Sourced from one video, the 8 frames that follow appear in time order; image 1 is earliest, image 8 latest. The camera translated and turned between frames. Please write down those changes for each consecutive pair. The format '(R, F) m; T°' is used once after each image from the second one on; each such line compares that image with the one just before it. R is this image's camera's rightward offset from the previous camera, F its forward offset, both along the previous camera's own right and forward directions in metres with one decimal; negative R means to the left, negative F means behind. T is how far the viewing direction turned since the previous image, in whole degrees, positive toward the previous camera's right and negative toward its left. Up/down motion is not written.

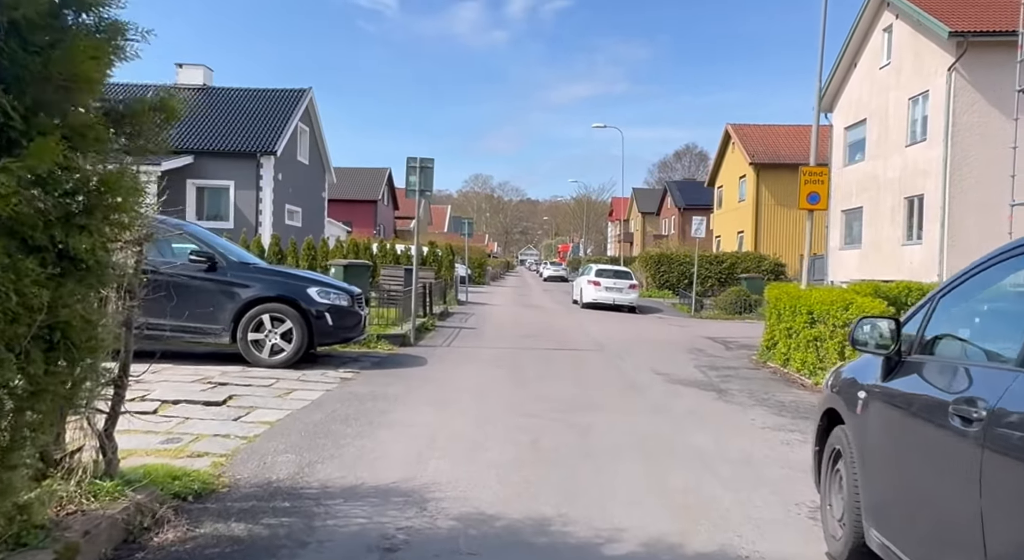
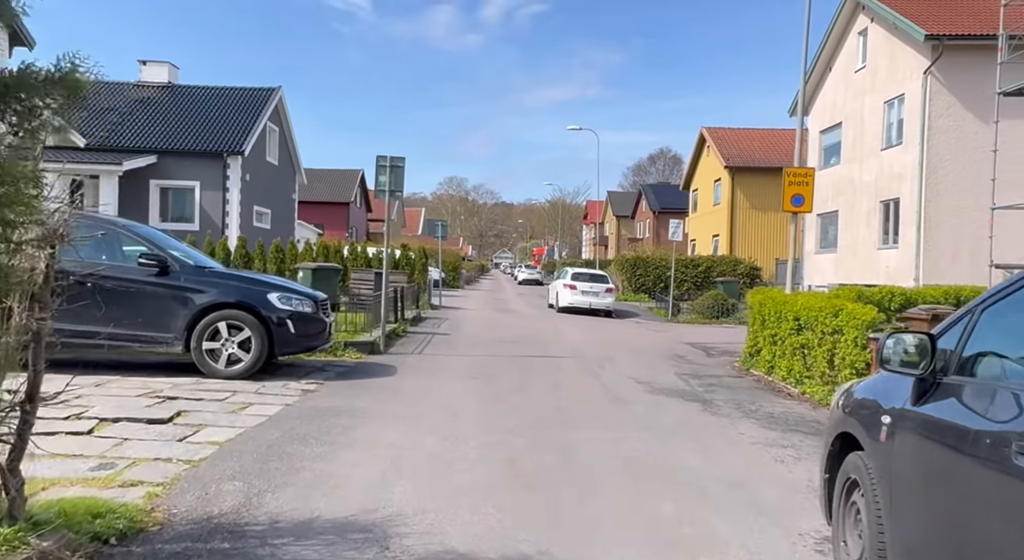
(0.0, +0.5) m; +2°
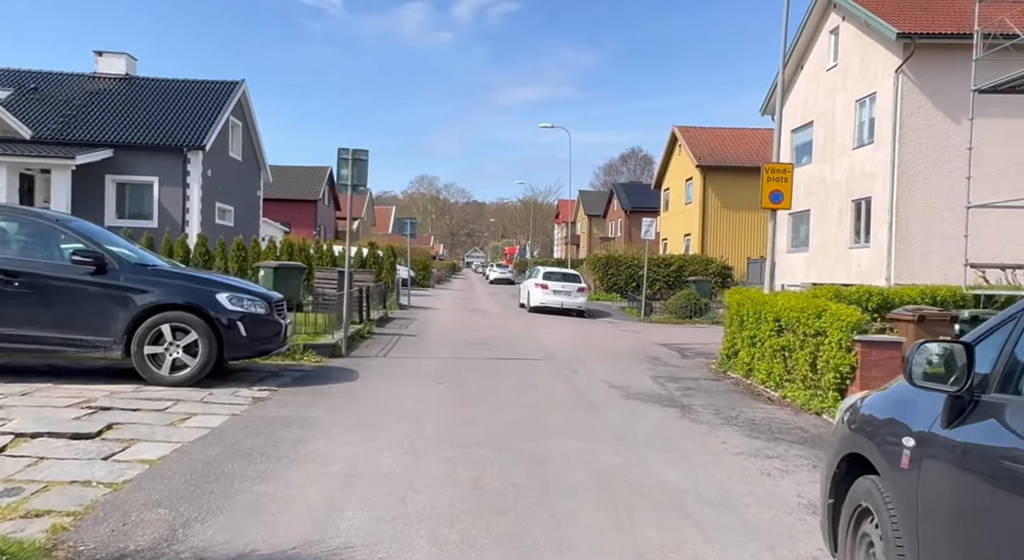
(0.0, +0.6) m; +2°
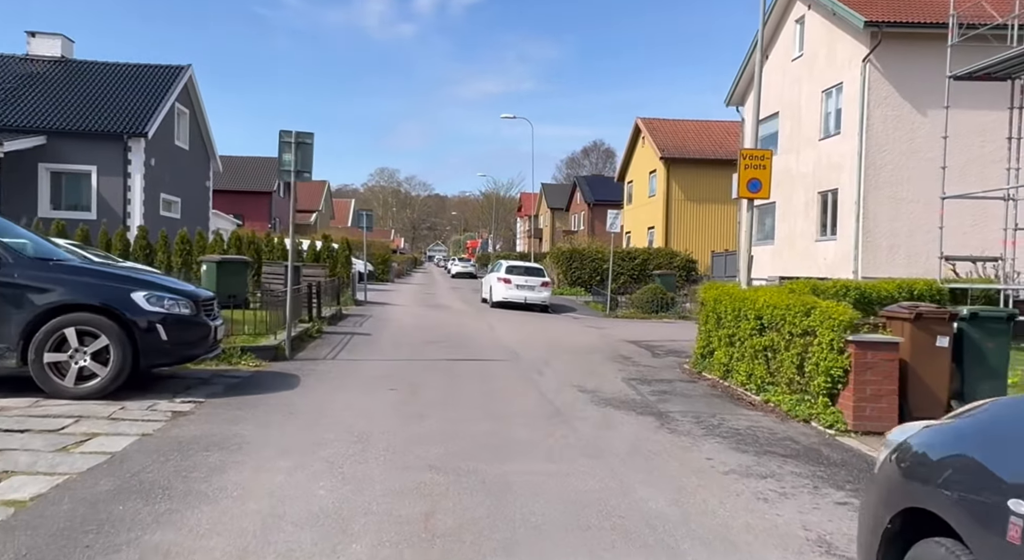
(0.0, +0.9) m; +3°
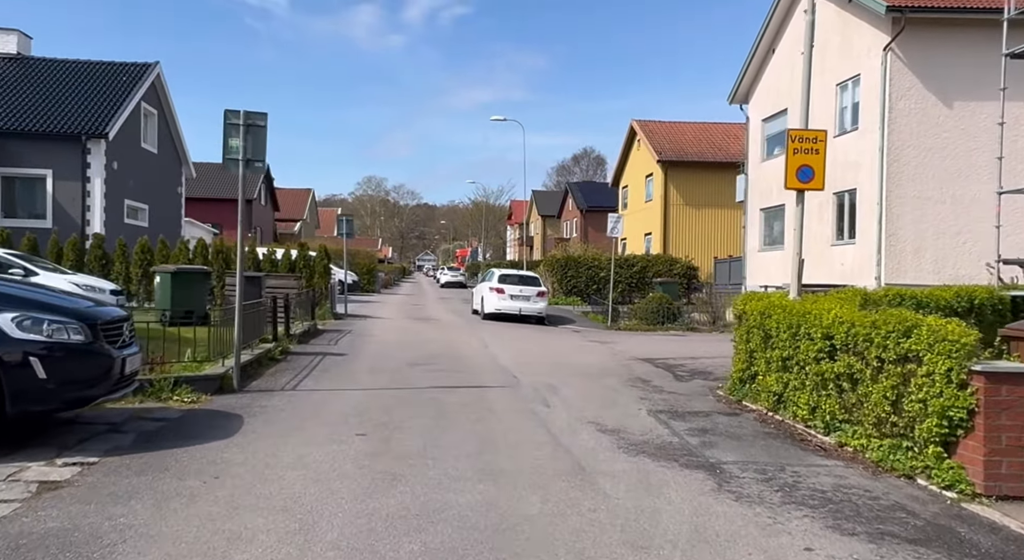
(-0.1, +2.0) m; +1°
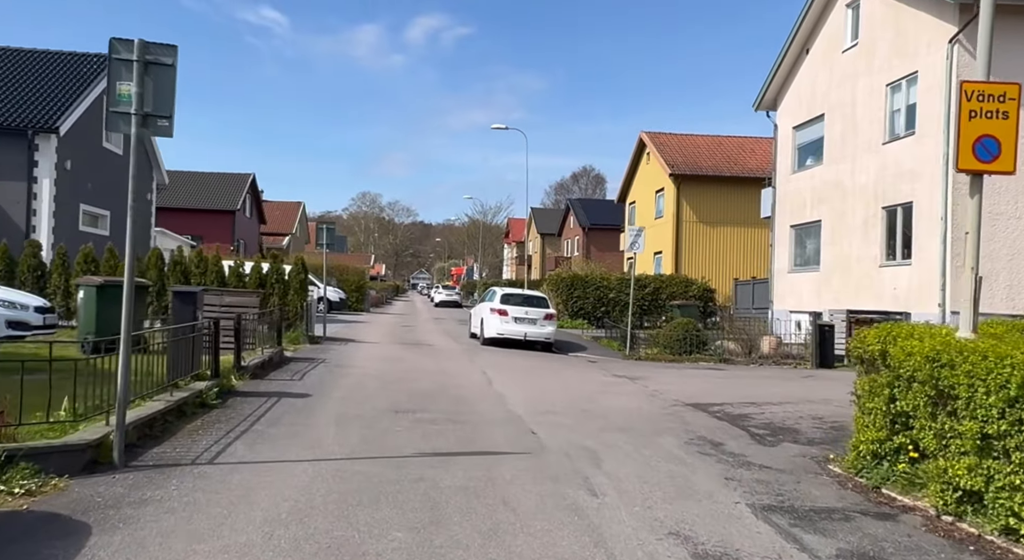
(-0.3, +3.1) m; 0°
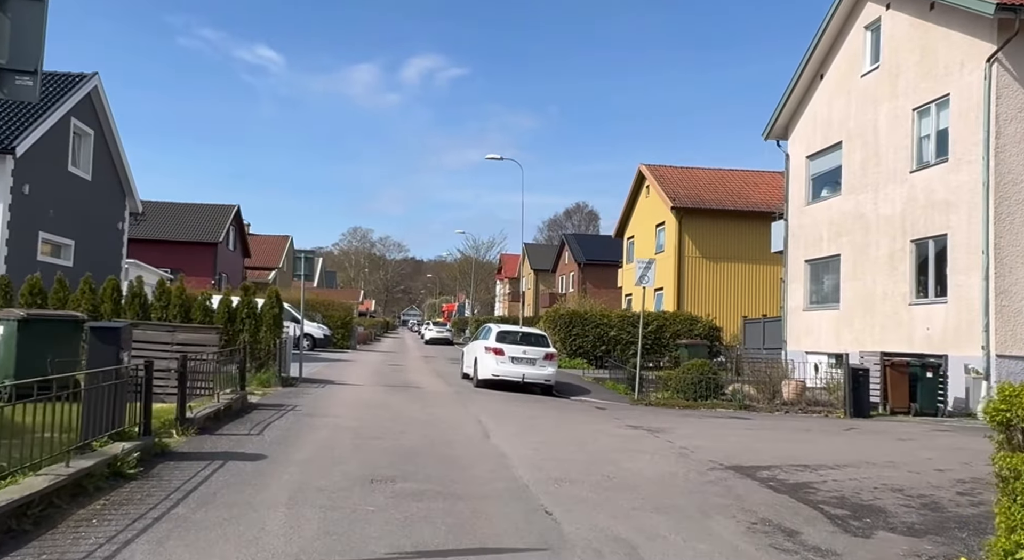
(-0.2, +1.9) m; +1°
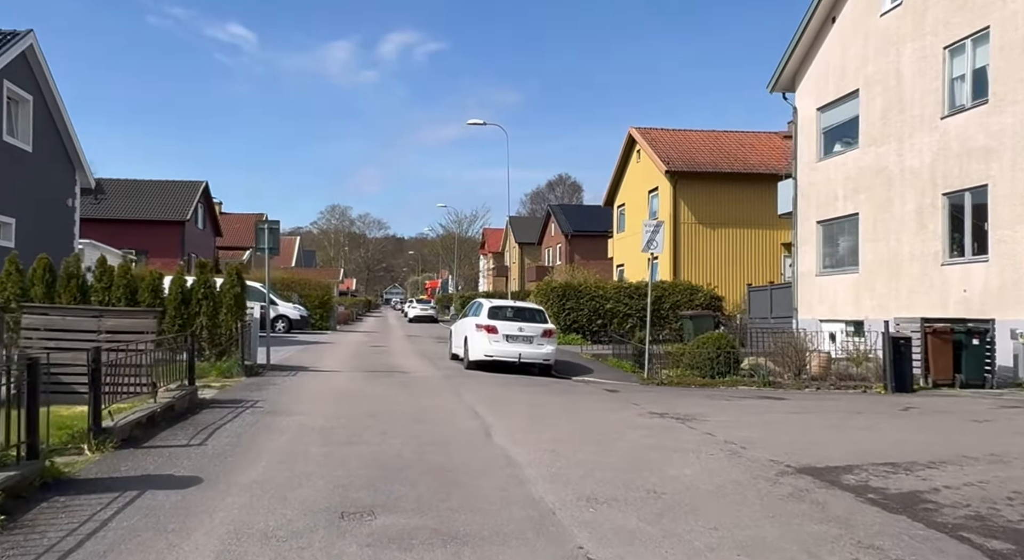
(-0.2, +2.1) m; +1°
